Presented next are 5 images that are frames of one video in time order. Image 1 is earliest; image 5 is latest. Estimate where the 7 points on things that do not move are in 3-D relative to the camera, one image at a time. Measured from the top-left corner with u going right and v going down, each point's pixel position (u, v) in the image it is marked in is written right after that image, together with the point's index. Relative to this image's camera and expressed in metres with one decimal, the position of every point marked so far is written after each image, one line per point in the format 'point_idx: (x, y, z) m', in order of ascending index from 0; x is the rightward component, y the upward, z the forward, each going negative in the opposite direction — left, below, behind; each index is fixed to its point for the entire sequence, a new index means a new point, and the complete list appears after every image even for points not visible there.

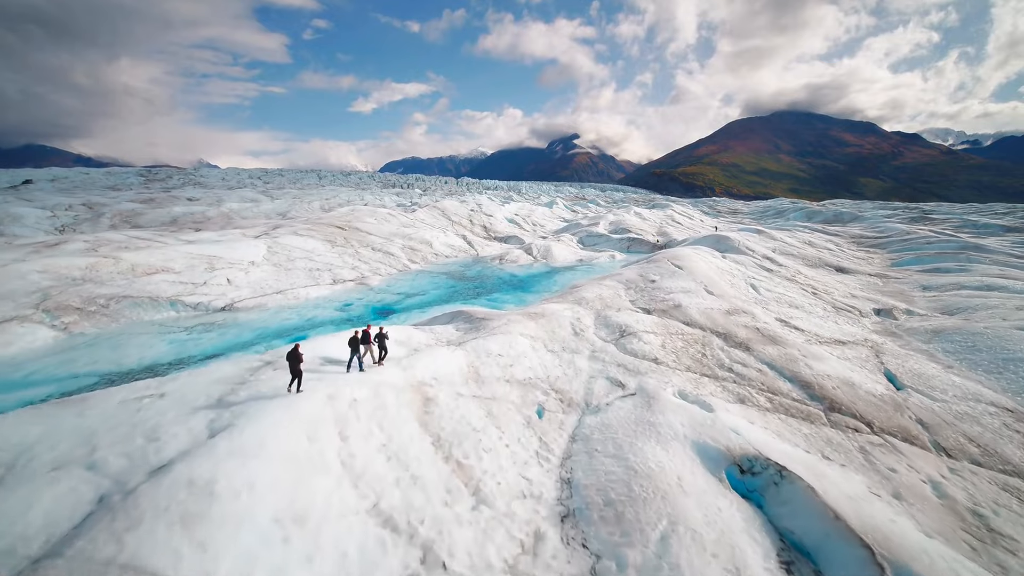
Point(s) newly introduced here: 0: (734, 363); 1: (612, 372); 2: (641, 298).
0: (+4.2, -1.4, +12.9) m
1: (+1.6, -1.3, +11.1) m
2: (+3.4, -0.3, +18.0) m
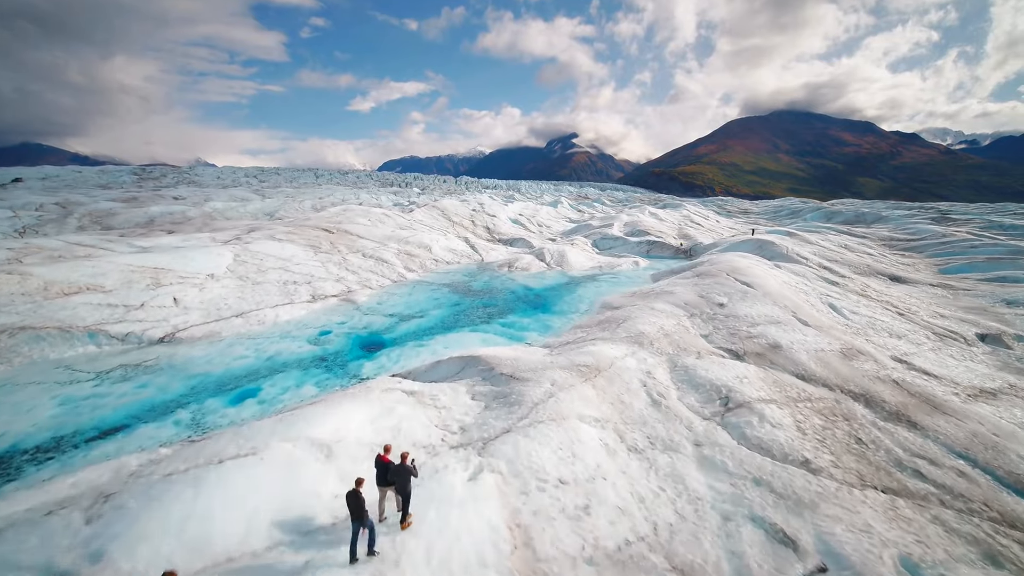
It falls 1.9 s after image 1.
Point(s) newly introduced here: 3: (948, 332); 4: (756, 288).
0: (+4.8, -2.0, +8.2) m
1: (+2.2, -1.9, +6.4) m
2: (+3.9, -0.9, +13.2) m
3: (+12.6, -1.3, +19.9) m
4: (+5.9, 0.0, +16.8) m
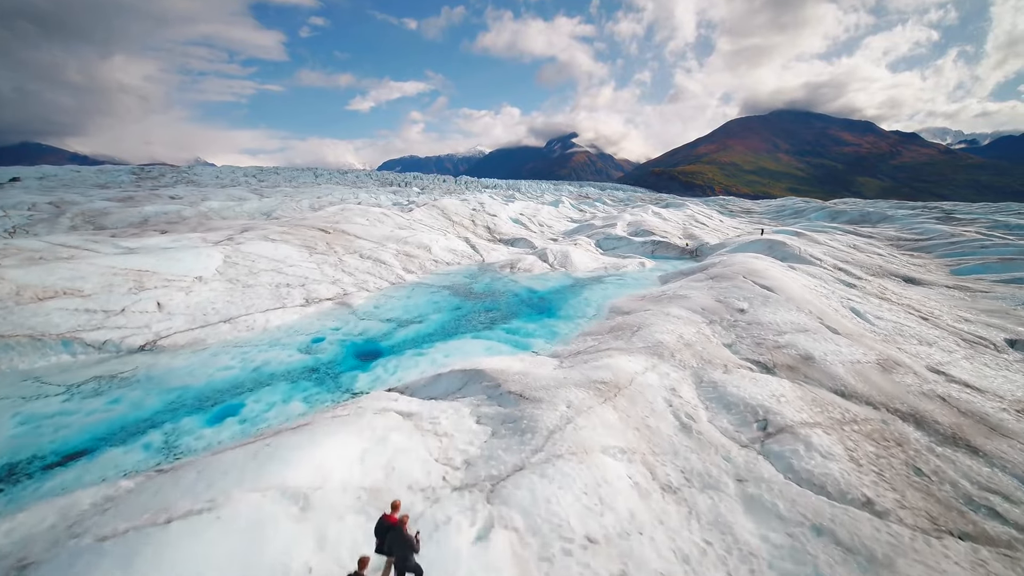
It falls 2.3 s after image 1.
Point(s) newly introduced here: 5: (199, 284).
0: (+4.9, -2.1, +7.1) m
1: (+2.3, -2.0, +5.3) m
2: (+4.1, -1.0, +12.1) m
3: (+12.7, -1.4, +18.9) m
4: (+6.1, -0.1, +15.8) m
5: (-8.8, +0.1, +19.5) m
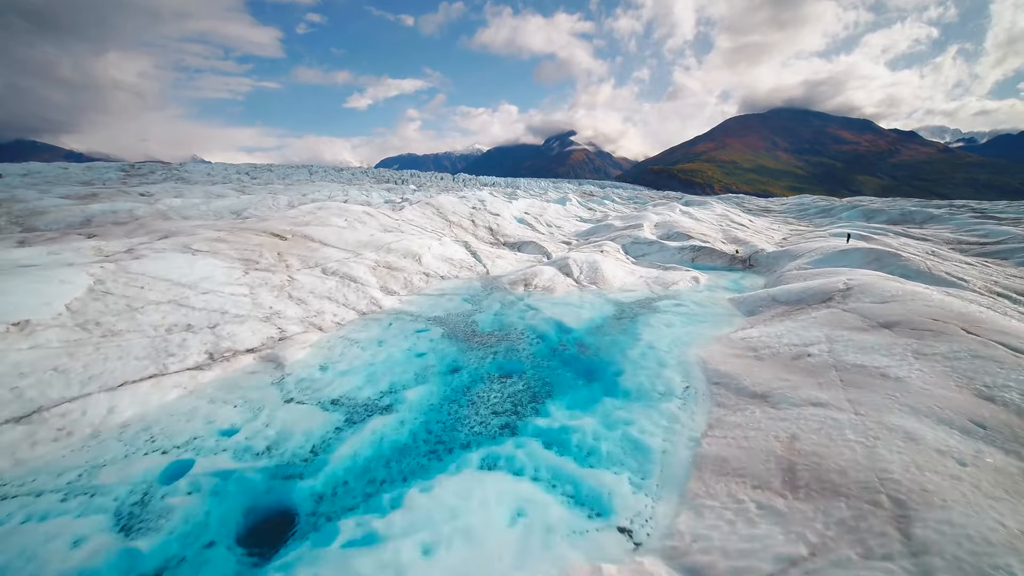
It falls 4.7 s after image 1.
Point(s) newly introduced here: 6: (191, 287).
0: (+5.5, -3.1, -0.9) m
1: (+3.0, -3.0, -2.7) m
2: (+4.7, -1.9, +4.2) m
3: (+13.3, -2.3, +10.9) m
4: (+6.6, -1.0, +7.8) m
5: (-8.3, -0.8, +11.5) m
6: (-7.5, 0.0, +16.2) m
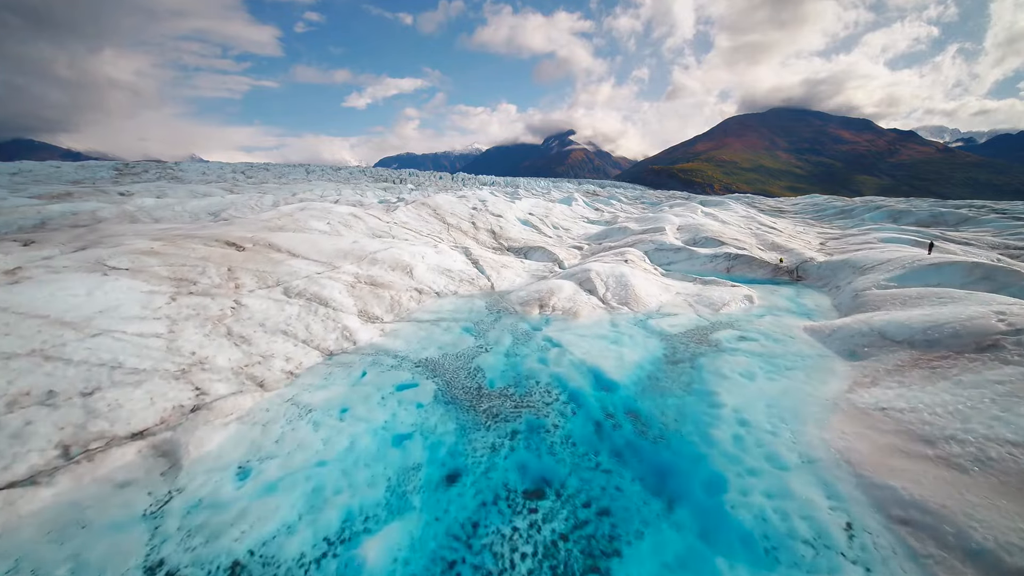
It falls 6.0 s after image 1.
0: (+5.9, -3.8, -5.7) m
1: (+3.3, -3.7, -7.5) m
2: (+5.0, -2.6, -0.7) m
3: (+13.6, -3.0, +6.1) m
4: (+7.0, -1.7, +3.0) m
5: (-7.9, -1.4, +6.6) m
6: (-7.1, -0.7, +11.4) m
